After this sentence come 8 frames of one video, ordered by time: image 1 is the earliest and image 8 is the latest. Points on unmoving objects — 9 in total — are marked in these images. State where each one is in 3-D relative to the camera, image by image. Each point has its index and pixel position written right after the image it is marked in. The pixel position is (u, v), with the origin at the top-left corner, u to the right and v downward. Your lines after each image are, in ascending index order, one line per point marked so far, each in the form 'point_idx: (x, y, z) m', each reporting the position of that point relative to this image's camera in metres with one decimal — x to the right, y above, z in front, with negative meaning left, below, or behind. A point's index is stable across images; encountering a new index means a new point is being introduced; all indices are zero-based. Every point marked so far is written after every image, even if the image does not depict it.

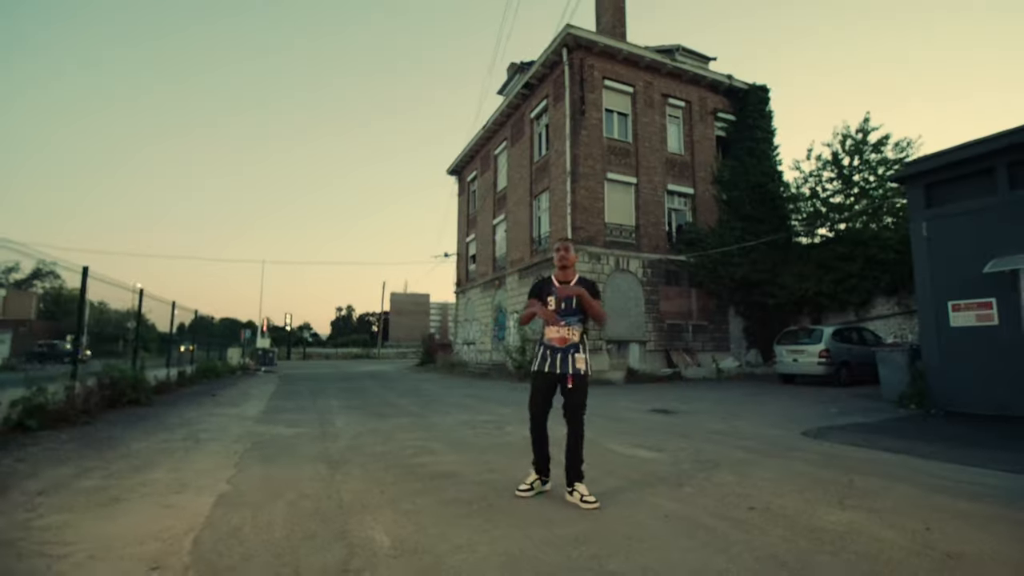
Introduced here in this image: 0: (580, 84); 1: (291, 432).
0: (+2.3, +6.8, +18.1) m
1: (-2.4, -1.6, +6.0) m
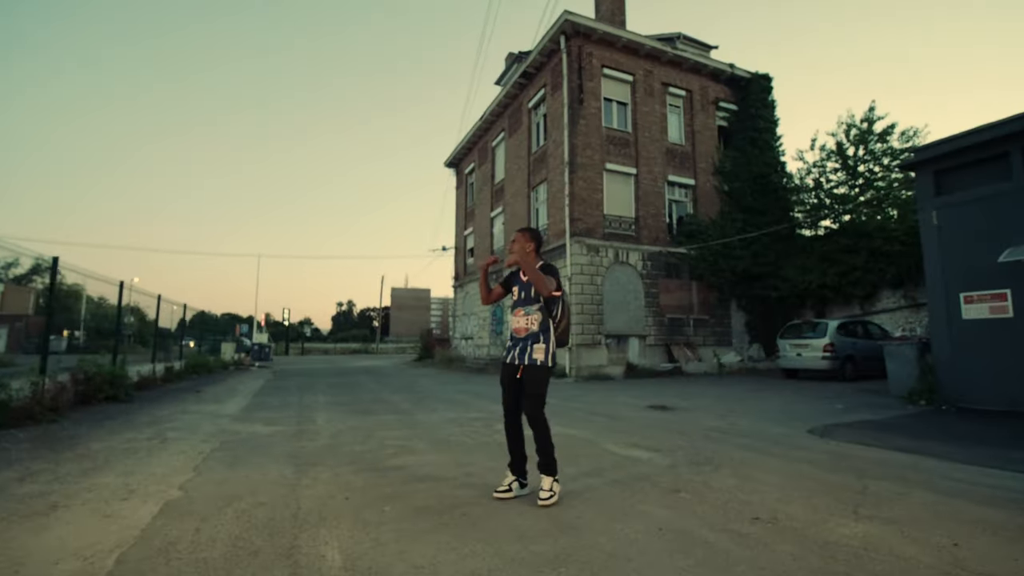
0: (+2.2, +7.0, +17.7) m
1: (-2.5, -1.5, +5.7) m
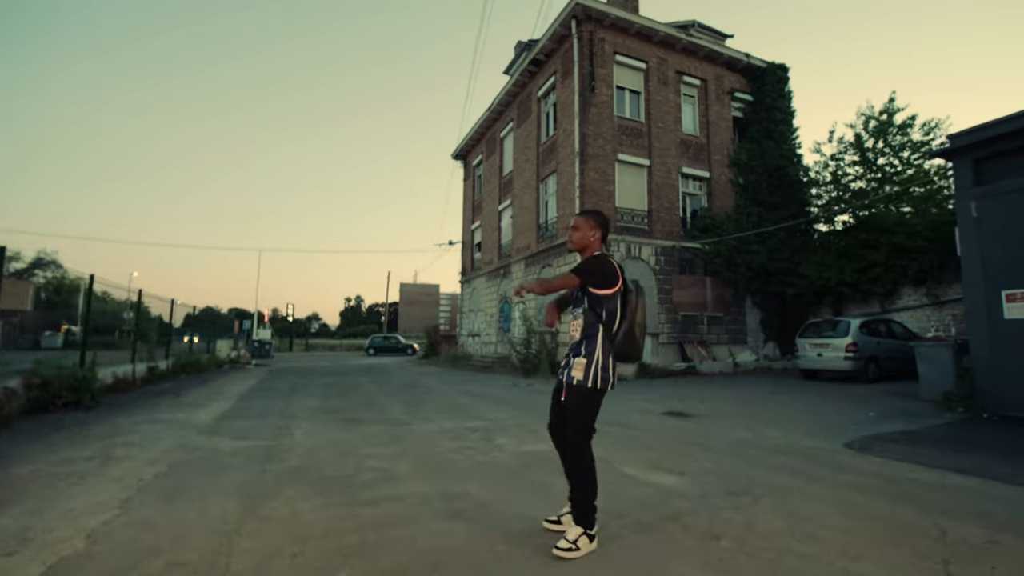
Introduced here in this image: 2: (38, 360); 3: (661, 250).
0: (+2.3, +7.1, +17.0) m
1: (-2.5, -1.5, +5.0) m
2: (-5.8, -0.9, +6.7) m
3: (+4.6, +1.2, +17.2) m
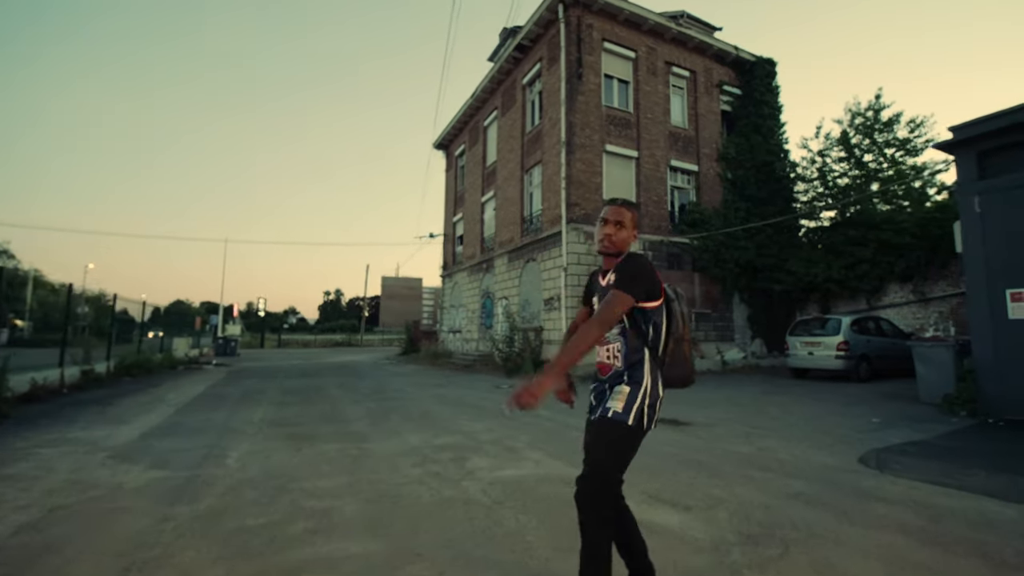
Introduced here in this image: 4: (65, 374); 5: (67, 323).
0: (+1.6, +7.3, +16.2) m
1: (-2.7, -1.4, +4.2) m
2: (-6.1, -0.8, +5.7) m
3: (+3.9, +1.3, +16.6) m
4: (-8.9, -1.7, +11.2) m
5: (-9.1, -0.7, +11.2) m
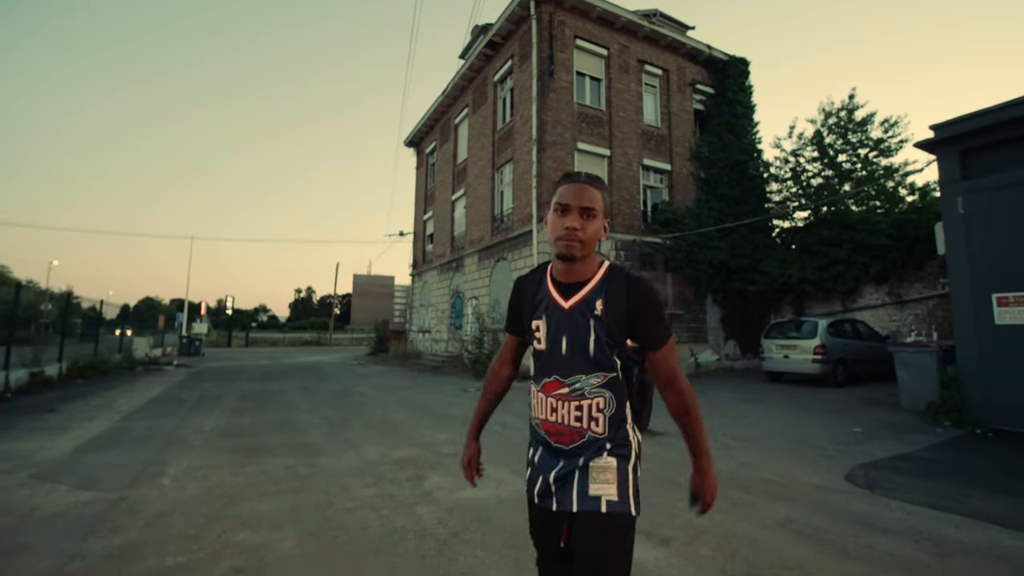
0: (+1.0, +7.3, +15.8) m
1: (-3.0, -1.5, +3.6) m
2: (-6.4, -0.8, +5.1) m
3: (+3.2, +1.3, +16.3) m
4: (-9.4, -1.7, +10.4) m
5: (-9.6, -0.6, +10.4) m
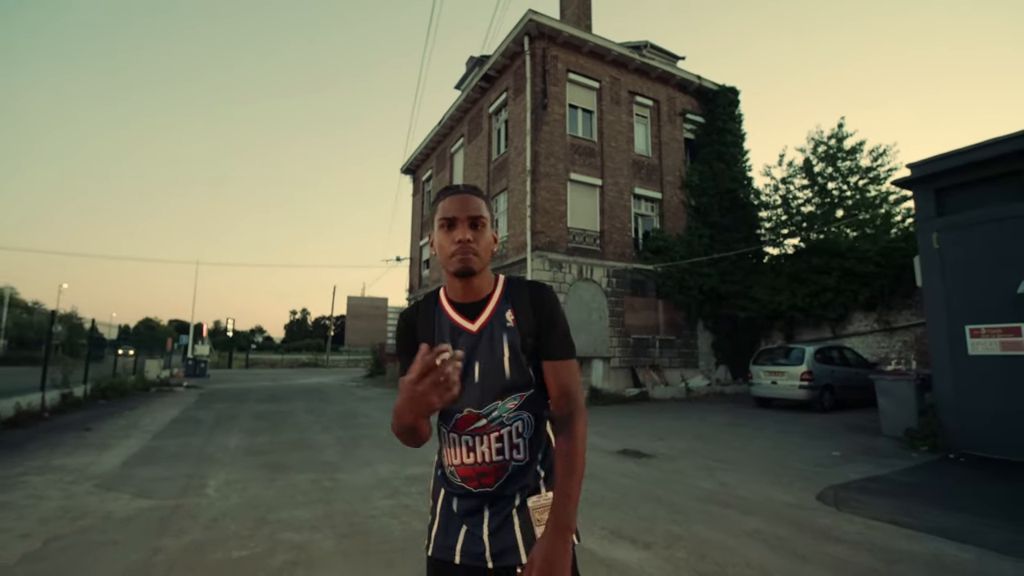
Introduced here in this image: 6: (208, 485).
0: (+1.0, +6.5, +16.7) m
1: (-3.0, -1.7, +4.2) m
2: (-6.4, -1.1, +5.6) m
3: (+3.2, +0.5, +16.9) m
4: (-9.4, -2.2, +10.9) m
5: (-9.6, -1.1, +11.0) m
6: (-2.8, -1.8, +5.1) m
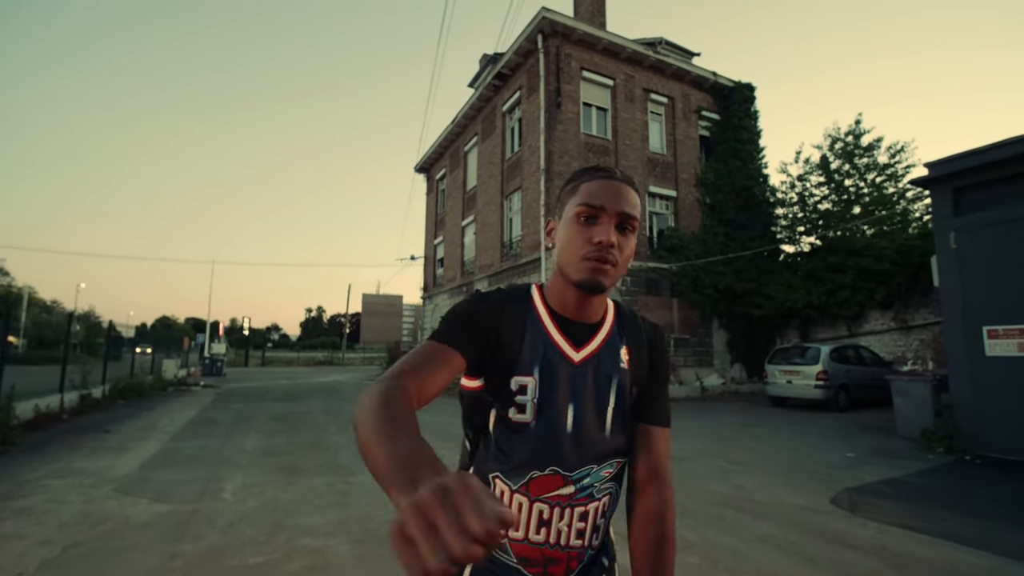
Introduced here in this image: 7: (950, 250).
0: (+1.4, +6.5, +16.7) m
1: (-2.9, -1.8, +4.3) m
2: (-6.2, -1.2, +5.8) m
3: (+3.6, +0.5, +16.9) m
4: (-9.2, -2.3, +11.2) m
5: (-9.4, -1.2, +11.3) m
6: (-2.7, -1.9, +5.2) m
7: (+6.6, +0.6, +8.4) m
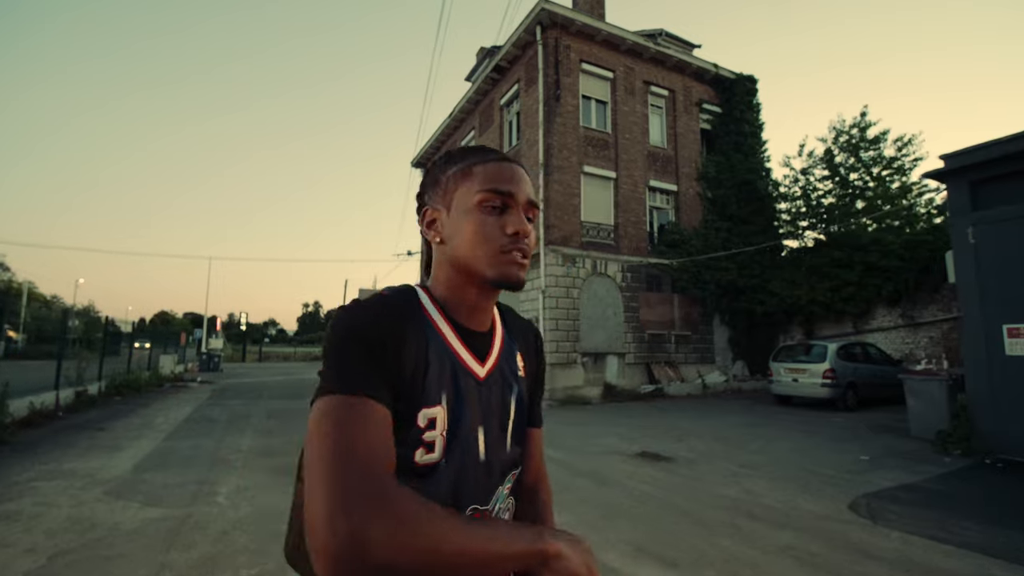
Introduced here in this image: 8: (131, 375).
0: (+1.4, +6.6, +16.4) m
1: (-2.8, -1.8, +4.0) m
2: (-6.2, -1.2, +5.6) m
3: (+3.6, +0.7, +16.7) m
4: (-9.1, -2.1, +10.9) m
5: (-9.3, -1.1, +11.0) m
6: (-2.7, -1.9, +4.9) m
7: (+6.7, +0.6, +8.2) m
8: (-10.9, -2.5, +15.6) m
